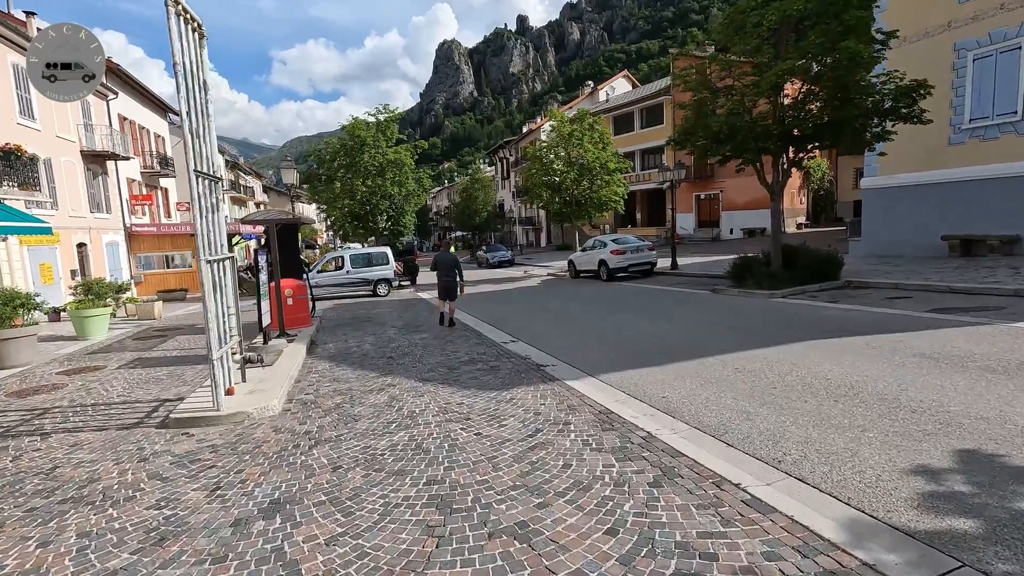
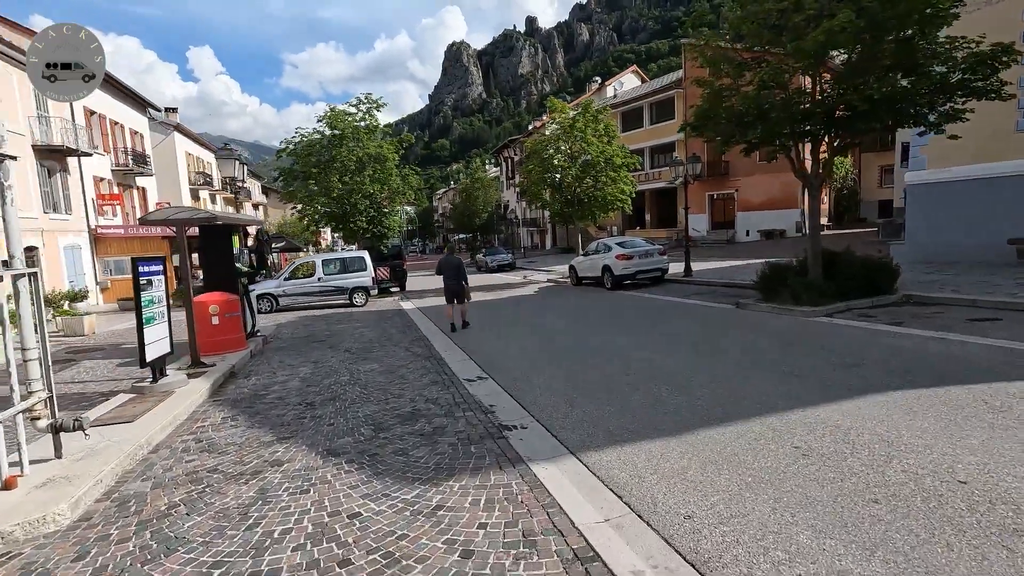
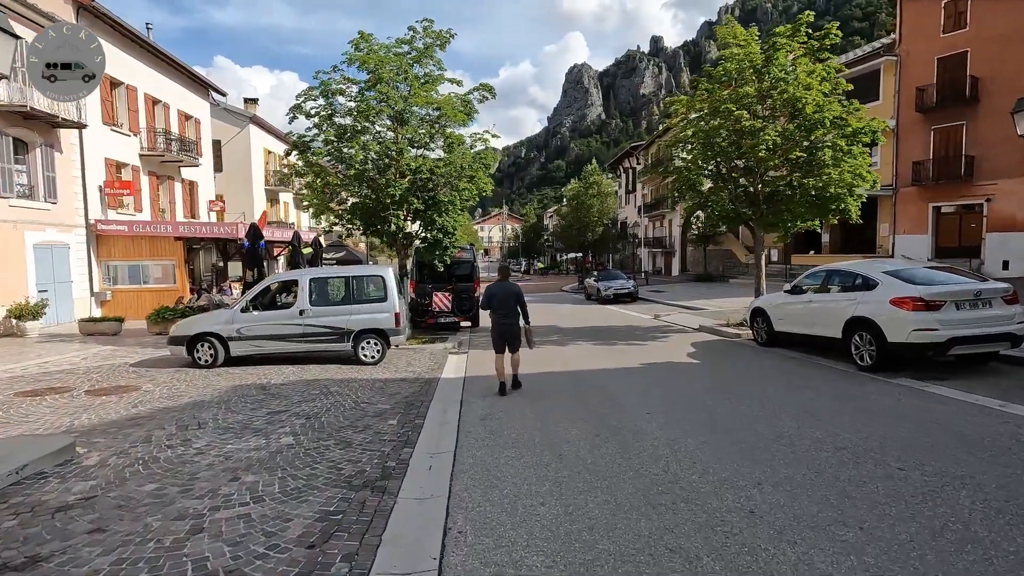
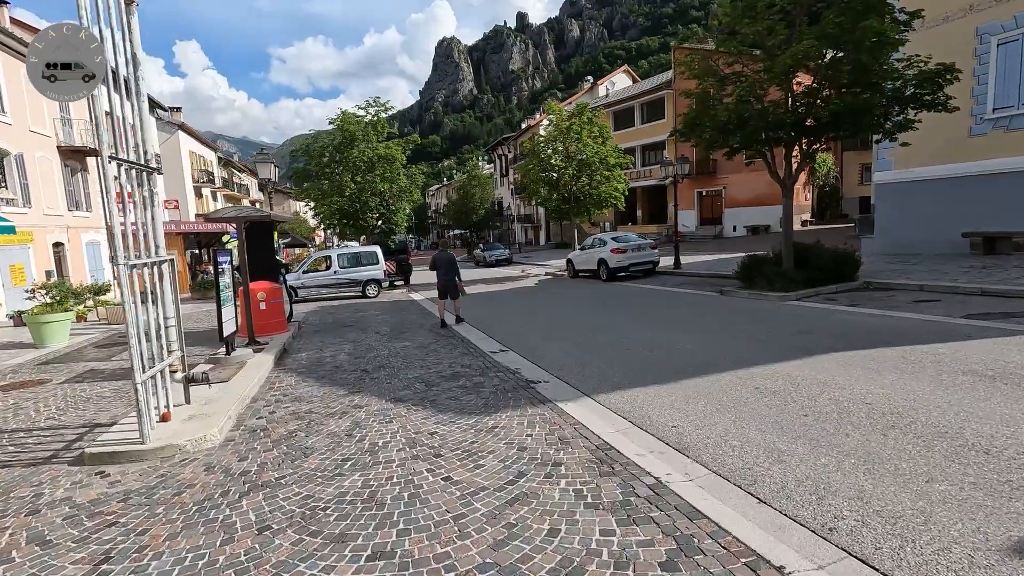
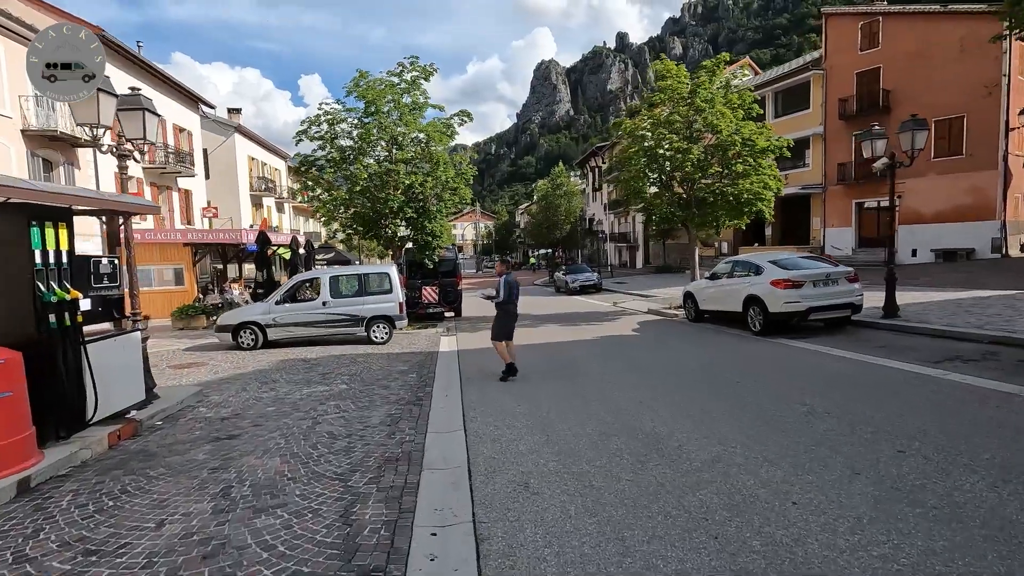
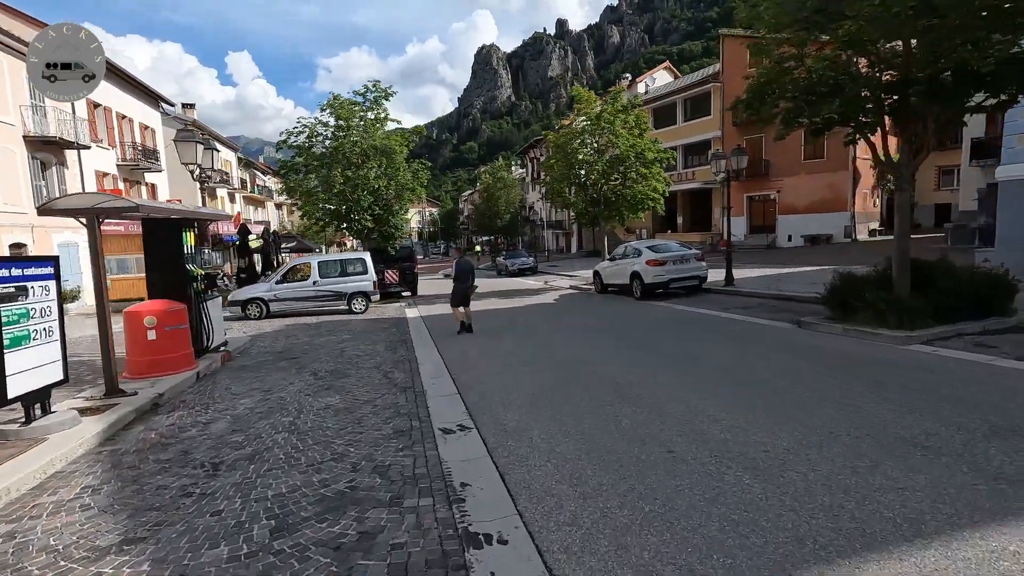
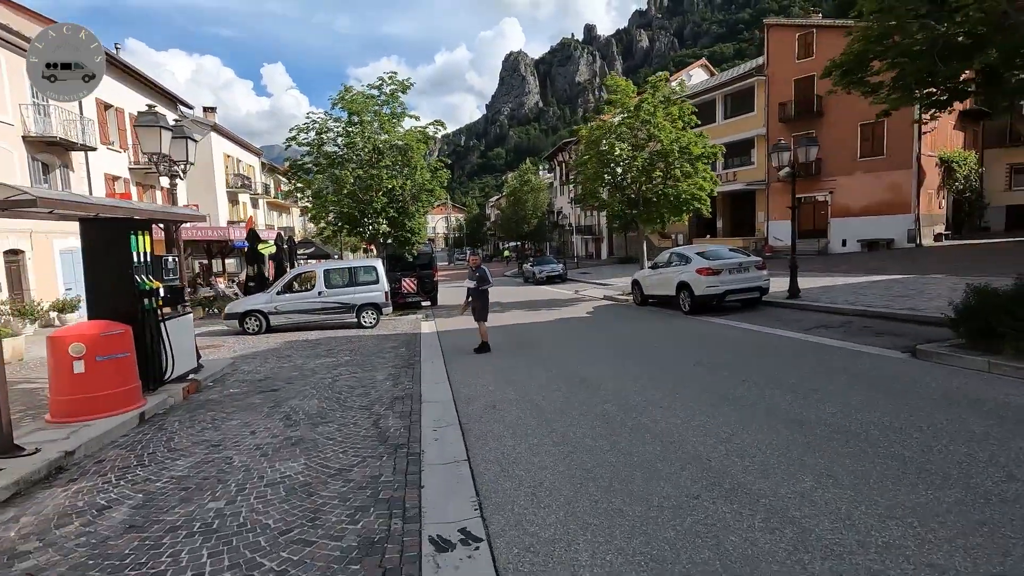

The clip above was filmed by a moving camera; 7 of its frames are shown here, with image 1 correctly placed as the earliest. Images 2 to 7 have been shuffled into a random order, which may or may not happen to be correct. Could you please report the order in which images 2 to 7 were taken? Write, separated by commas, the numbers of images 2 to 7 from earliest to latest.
4, 2, 6, 7, 5, 3
